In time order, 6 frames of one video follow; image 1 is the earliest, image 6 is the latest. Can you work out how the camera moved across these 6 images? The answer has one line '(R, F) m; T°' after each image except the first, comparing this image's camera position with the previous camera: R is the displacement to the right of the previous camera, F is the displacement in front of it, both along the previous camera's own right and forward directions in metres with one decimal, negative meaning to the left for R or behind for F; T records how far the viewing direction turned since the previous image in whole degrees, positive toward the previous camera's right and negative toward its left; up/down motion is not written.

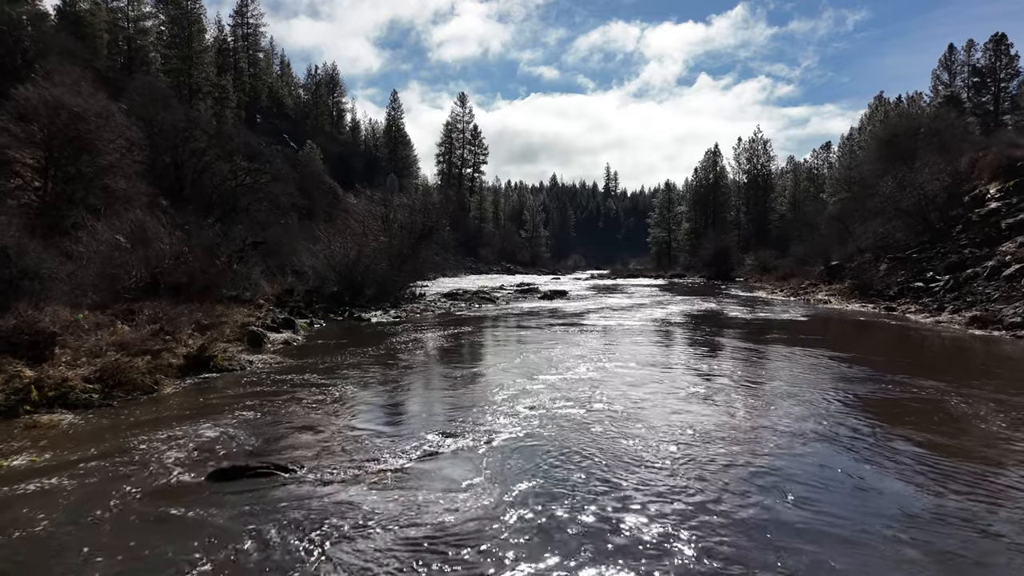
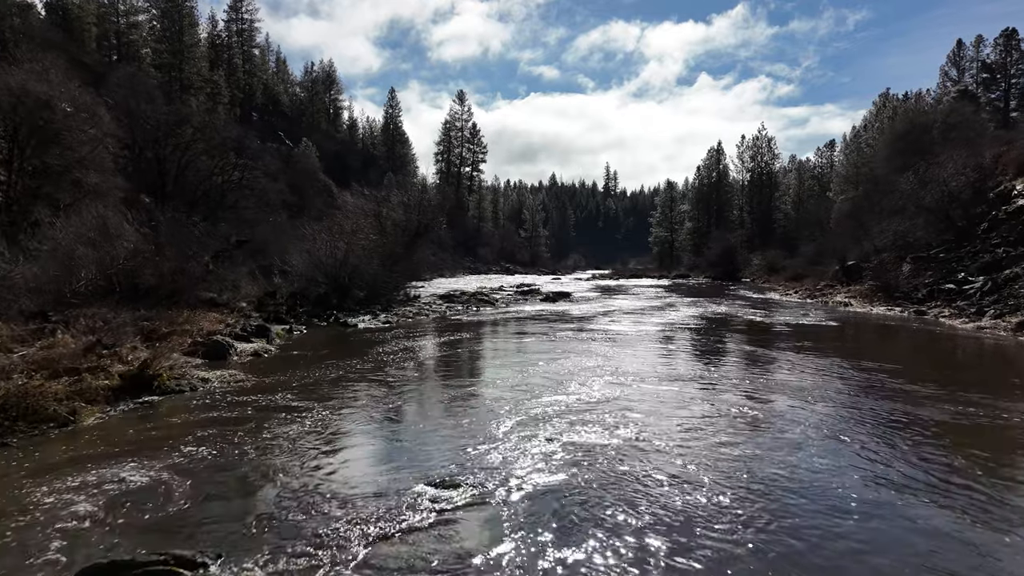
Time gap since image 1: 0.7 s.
(0.0, +1.7) m; 0°
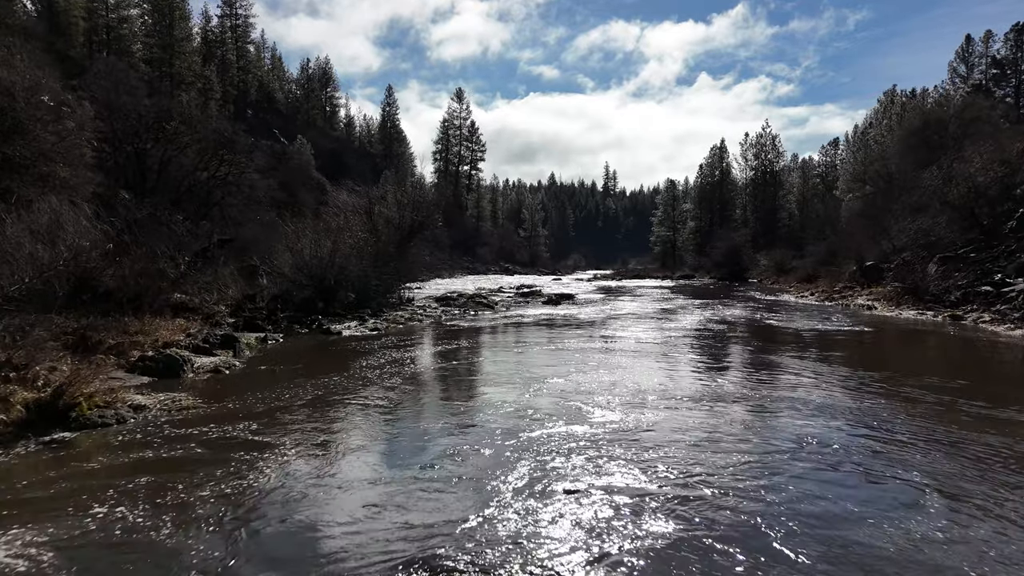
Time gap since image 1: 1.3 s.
(-0.1, +1.7) m; 0°
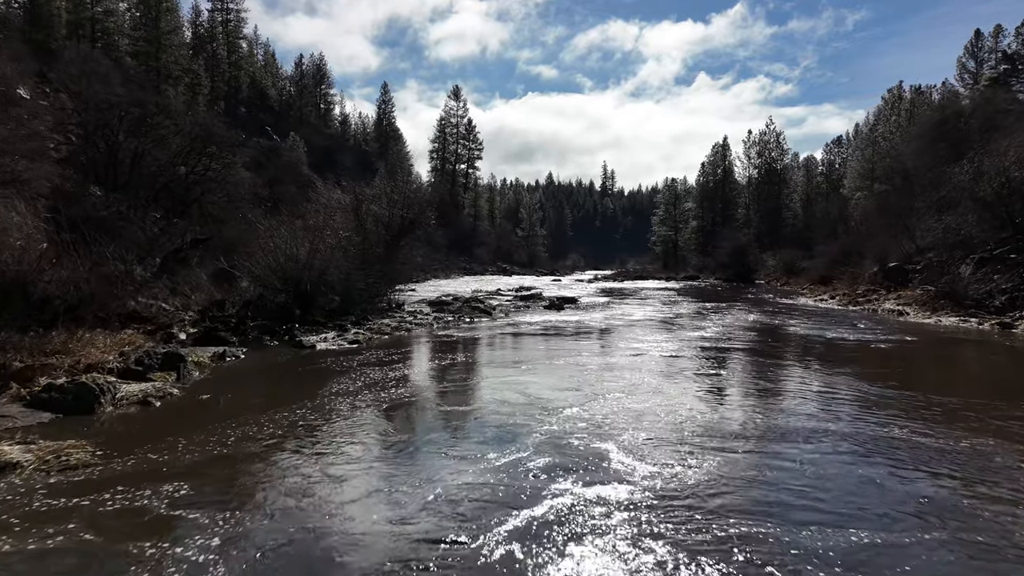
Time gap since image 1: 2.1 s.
(0.0, +2.1) m; 0°
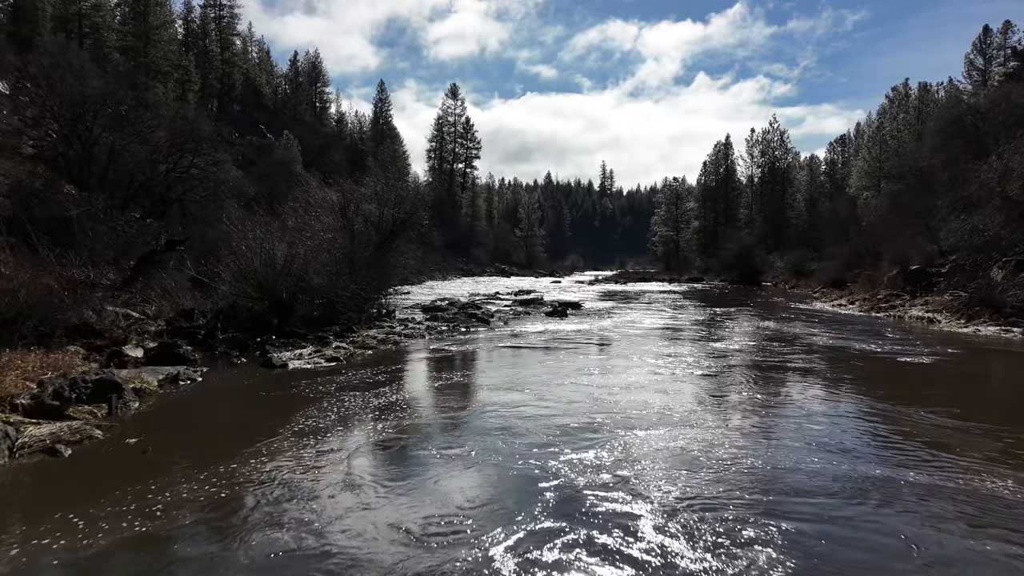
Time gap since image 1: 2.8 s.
(0.0, +1.7) m; 0°
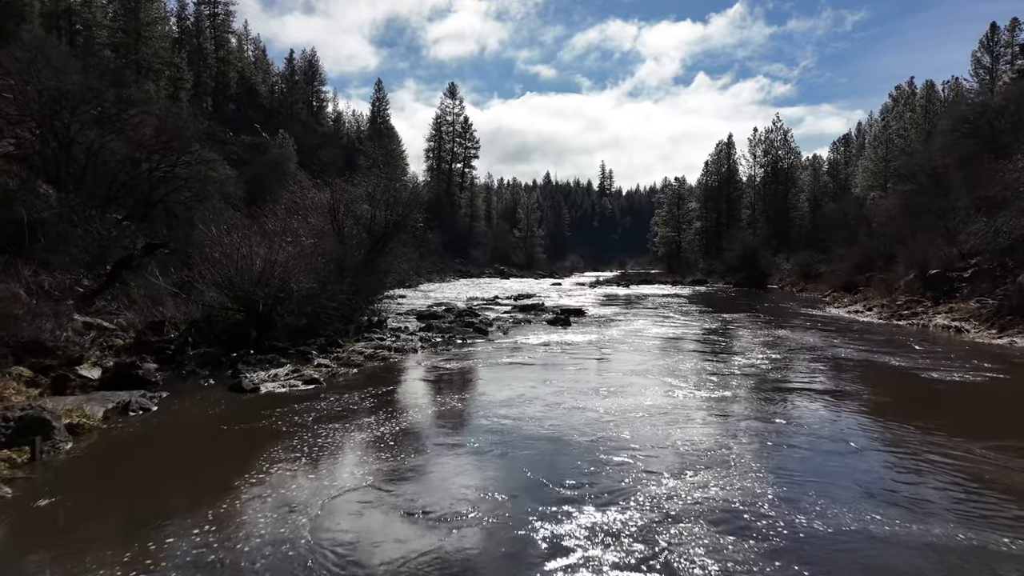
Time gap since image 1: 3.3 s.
(0.0, +1.3) m; 0°
